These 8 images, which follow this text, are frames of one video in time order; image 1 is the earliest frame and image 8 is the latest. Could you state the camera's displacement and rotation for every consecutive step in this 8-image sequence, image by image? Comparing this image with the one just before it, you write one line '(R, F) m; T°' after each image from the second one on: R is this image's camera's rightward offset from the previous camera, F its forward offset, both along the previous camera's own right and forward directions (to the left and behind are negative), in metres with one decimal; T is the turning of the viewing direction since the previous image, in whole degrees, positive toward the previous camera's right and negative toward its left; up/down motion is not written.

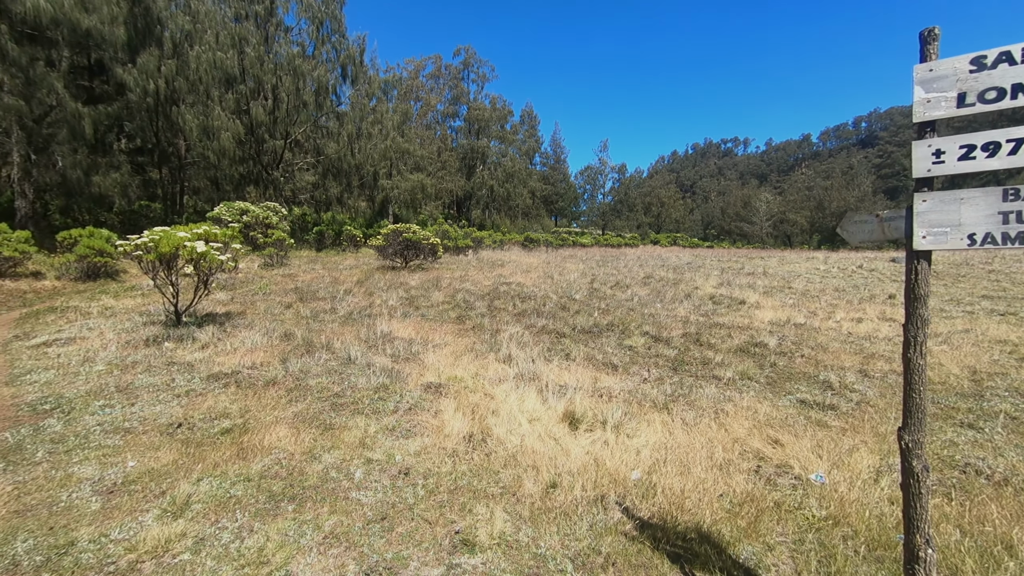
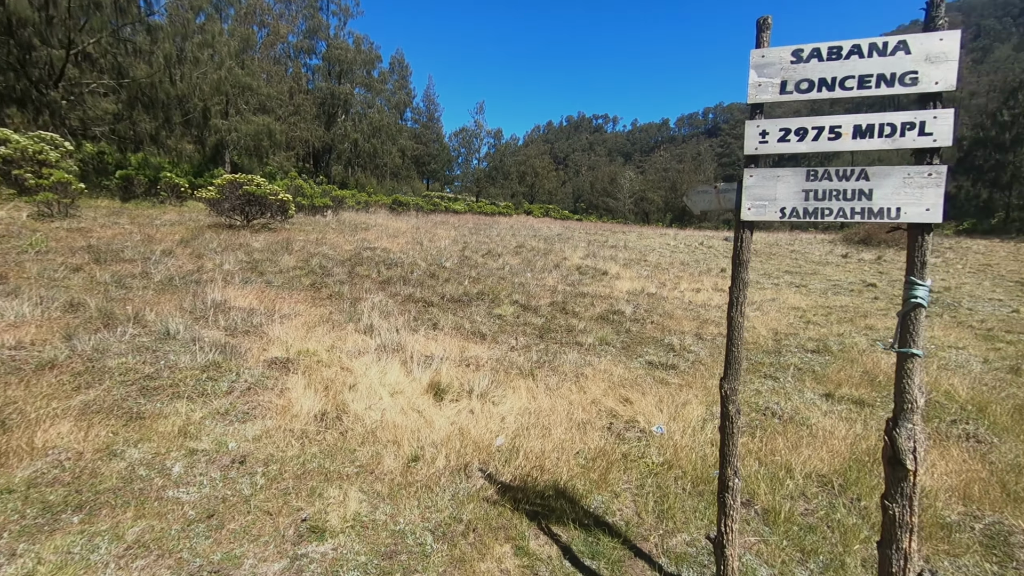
(+0.1, +0.2) m; +16°
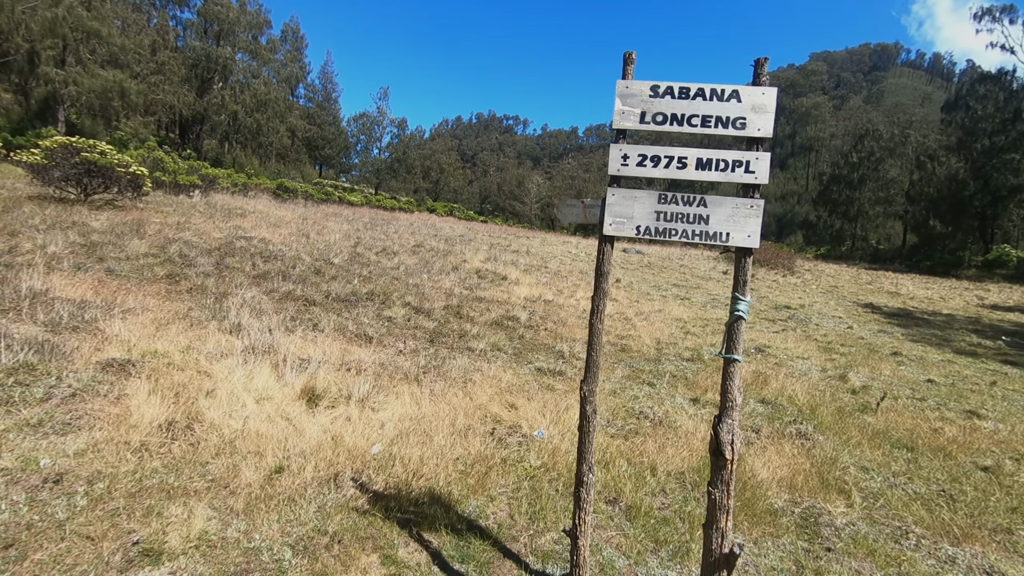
(+0.2, 0.0) m; +11°
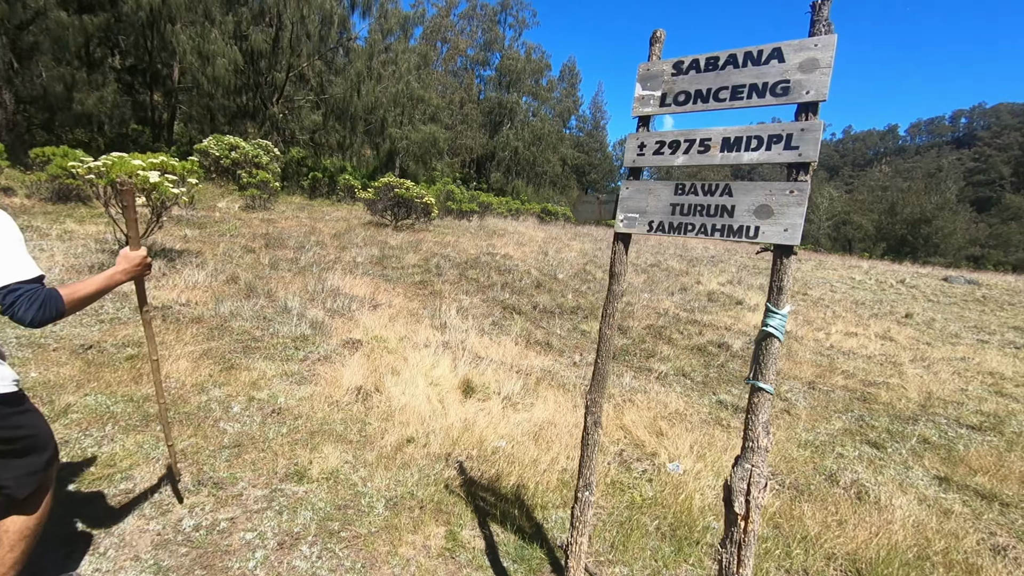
(+0.8, +0.2) m; -31°
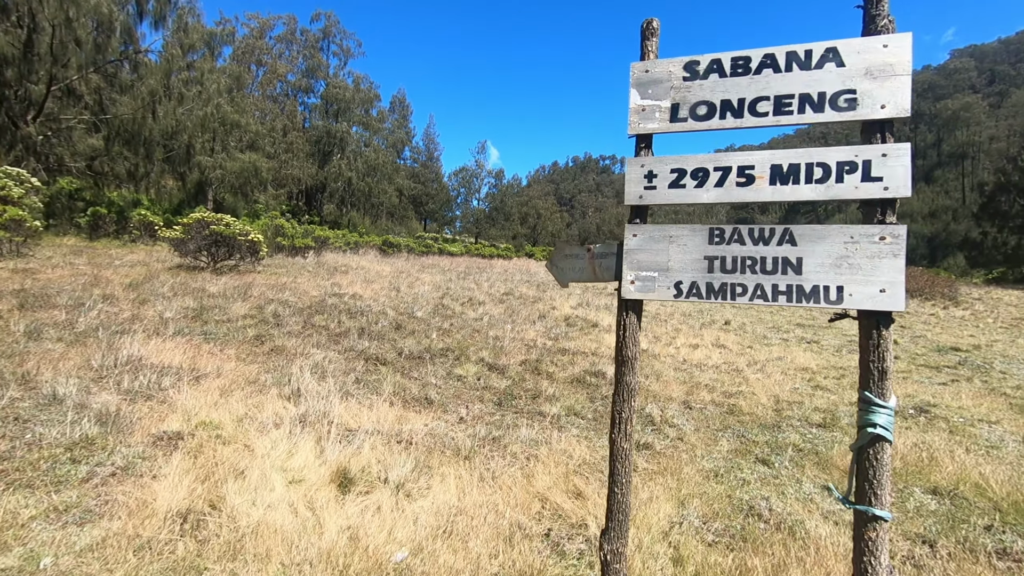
(-0.2, +0.6) m; +18°
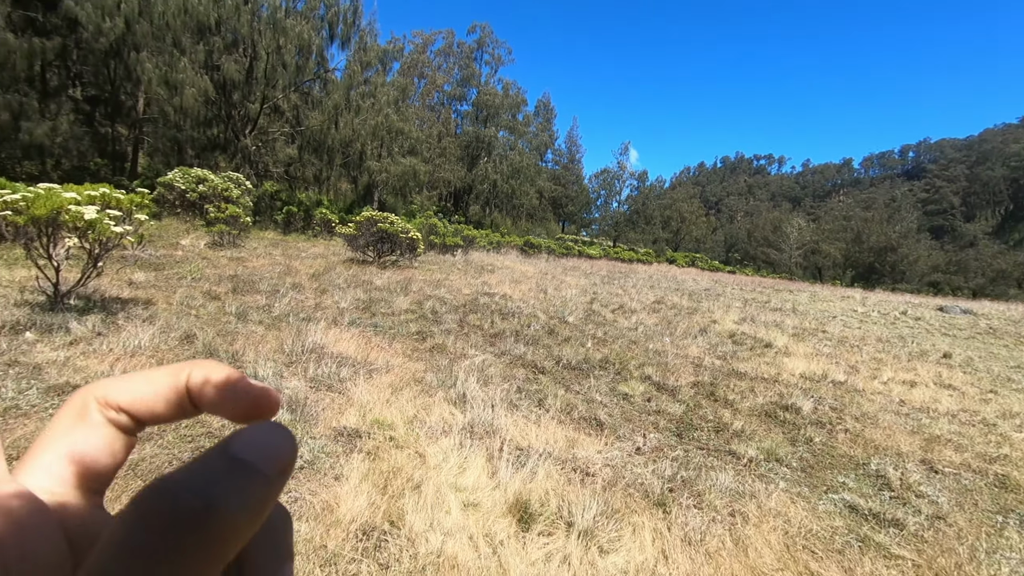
(-0.5, +0.5) m; -16°
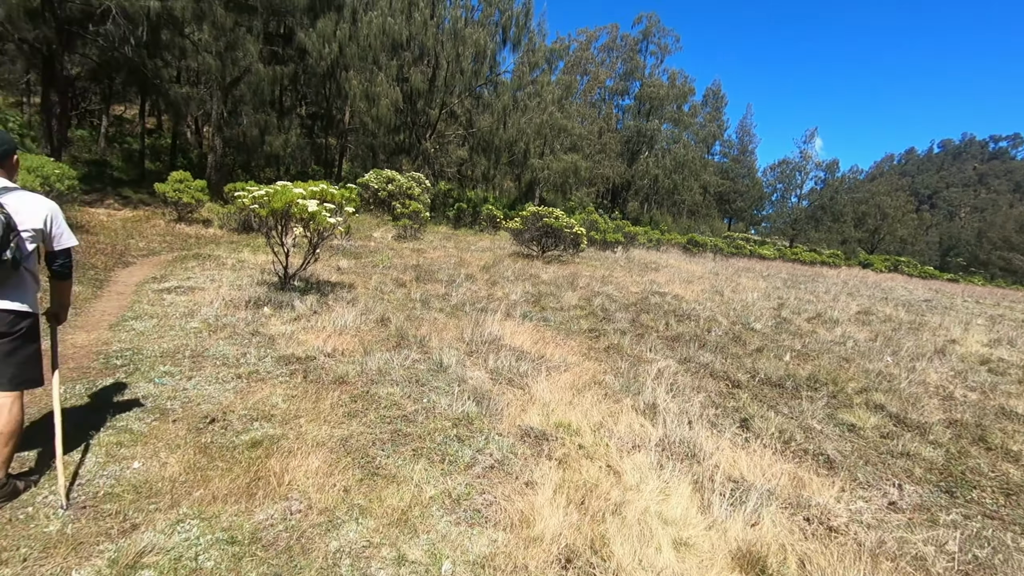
(-0.4, +0.3) m; -18°
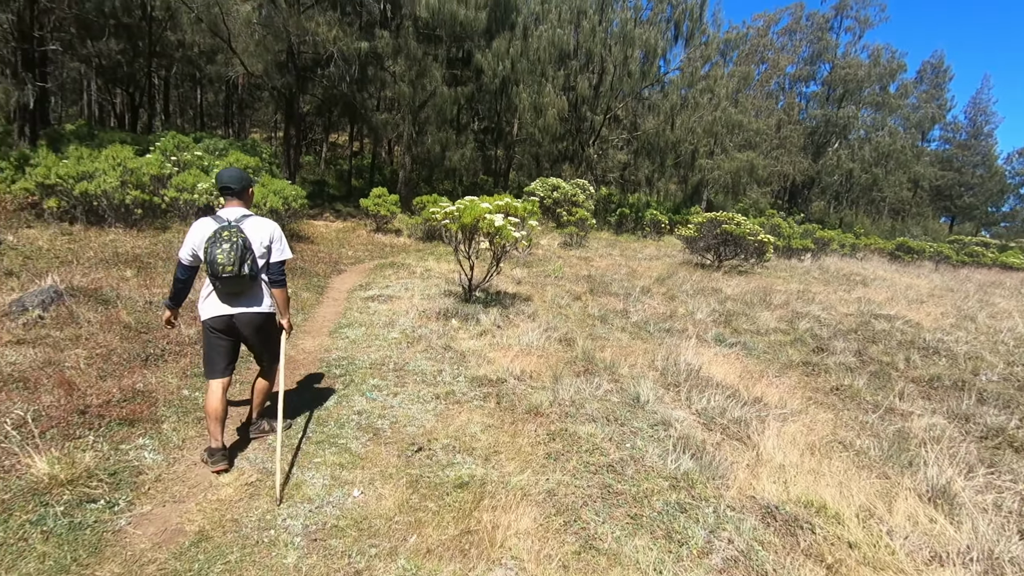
(-0.5, +0.4) m; -19°
